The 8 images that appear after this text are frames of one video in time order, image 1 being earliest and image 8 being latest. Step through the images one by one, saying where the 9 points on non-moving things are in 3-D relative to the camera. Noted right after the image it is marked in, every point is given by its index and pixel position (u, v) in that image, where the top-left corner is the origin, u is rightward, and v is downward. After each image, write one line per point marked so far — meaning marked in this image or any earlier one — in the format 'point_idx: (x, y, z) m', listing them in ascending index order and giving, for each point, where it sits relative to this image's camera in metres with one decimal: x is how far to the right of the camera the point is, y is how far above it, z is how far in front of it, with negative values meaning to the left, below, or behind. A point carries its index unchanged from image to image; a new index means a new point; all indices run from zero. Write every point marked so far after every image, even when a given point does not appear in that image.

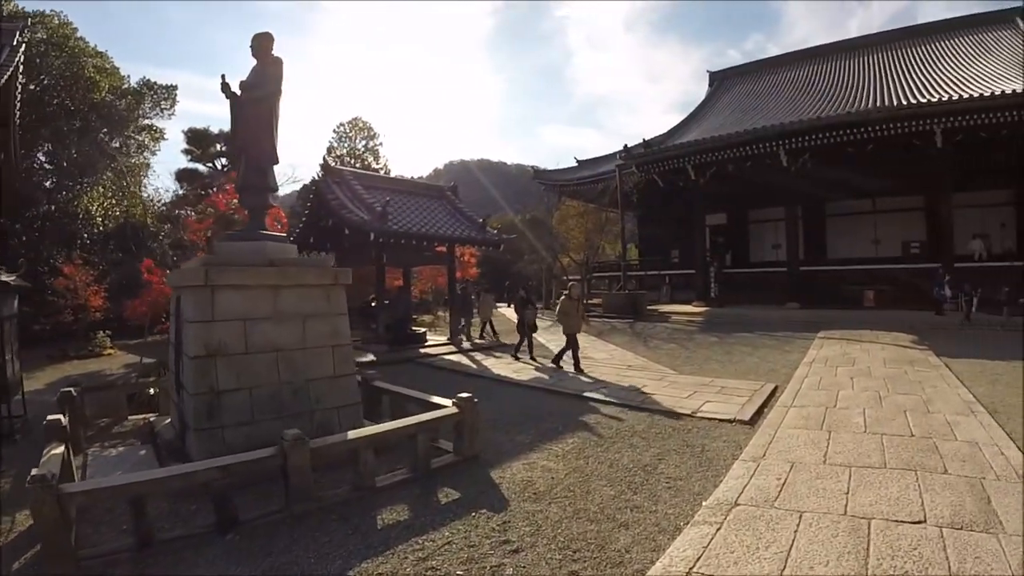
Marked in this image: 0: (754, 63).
0: (+8.7, +8.3, +19.3) m
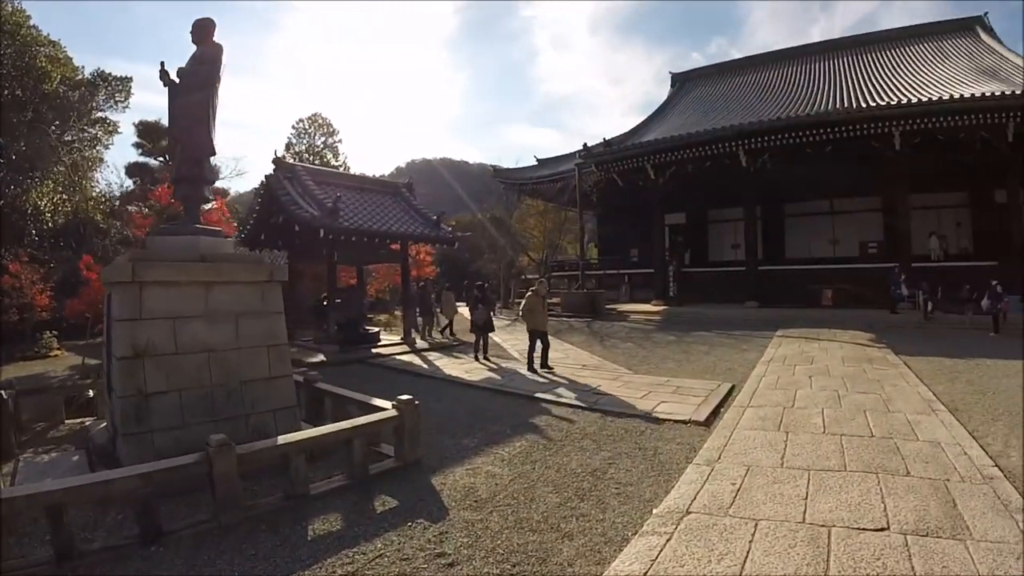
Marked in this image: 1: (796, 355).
0: (+7.4, +8.2, +19.3) m
1: (+3.6, -0.9, +6.6) m
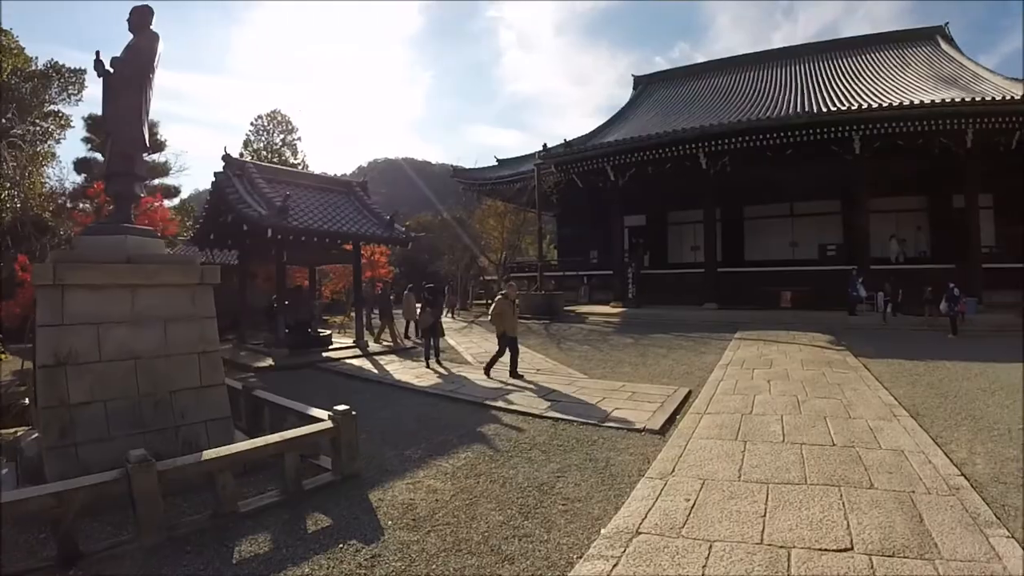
0: (+6.0, +8.1, +19.4) m
1: (+2.9, -0.9, +6.4) m
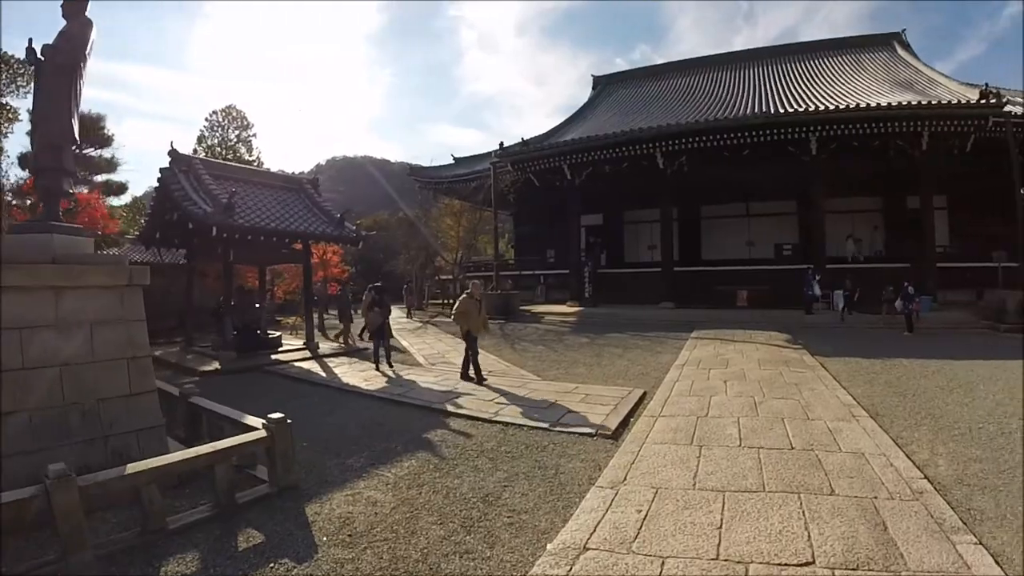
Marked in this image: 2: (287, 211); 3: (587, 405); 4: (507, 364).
0: (+4.5, +8.0, +19.4) m
1: (+2.4, -0.8, +6.2) m
2: (-5.6, +1.9, +12.8) m
3: (+0.8, -1.2, +5.5) m
4: (-0.1, -1.1, +7.8) m
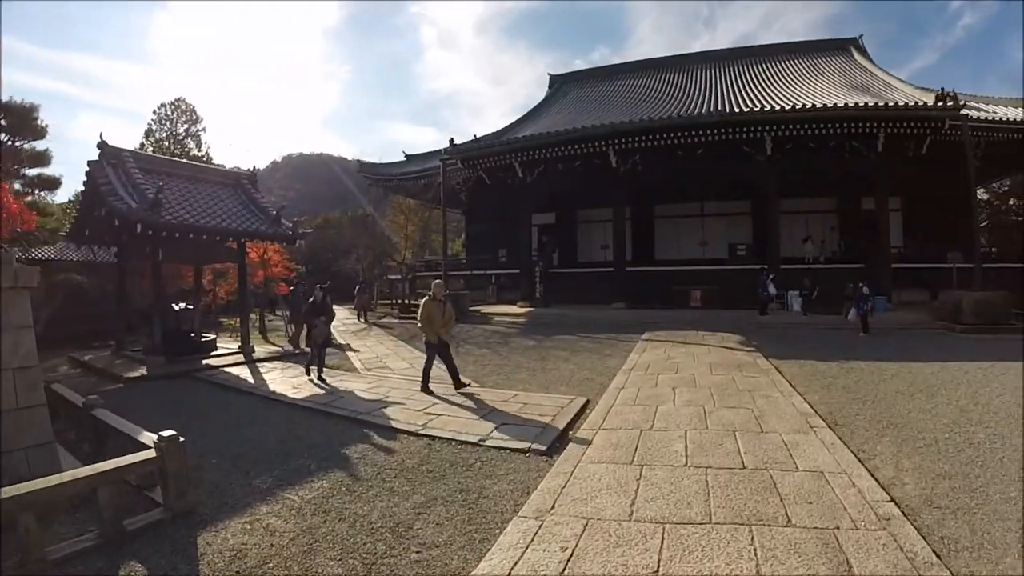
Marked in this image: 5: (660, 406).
0: (+2.9, +7.9, +19.1) m
1: (+1.6, -0.8, +5.7) m
2: (-6.8, +2.0, +11.8) m
3: (+0.1, -1.2, +4.9) m
4: (-0.9, -1.1, +7.2) m
5: (+1.2, -0.9, +4.2) m
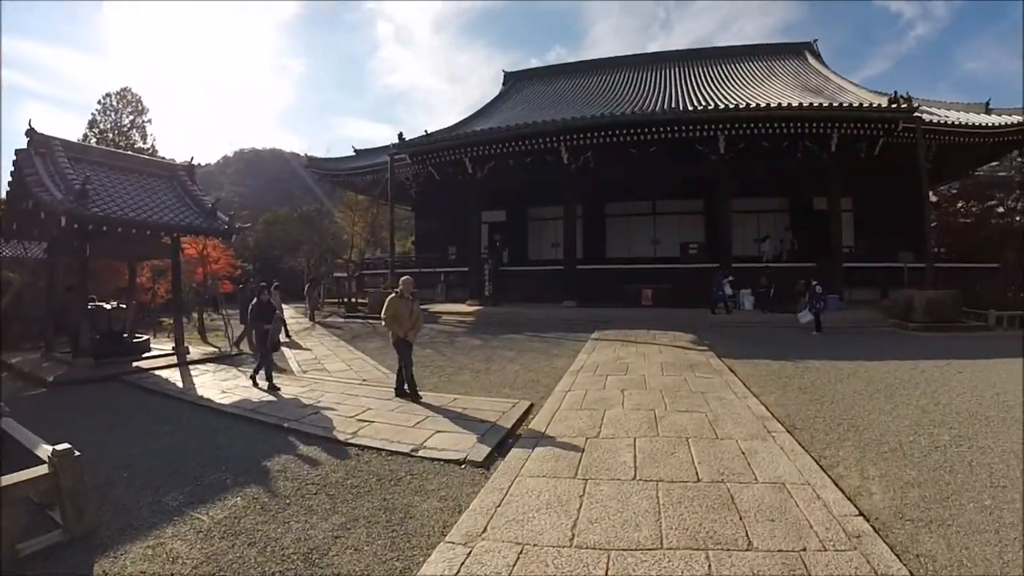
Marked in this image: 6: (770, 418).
0: (+1.4, +8.0, +18.8) m
1: (+1.0, -0.8, +5.3) m
2: (-7.7, +2.0, +10.9) m
3: (-0.4, -1.1, +4.5) m
4: (-1.6, -1.1, +6.6) m
5: (+0.7, -0.9, +3.9) m
6: (+1.8, -0.9, +3.6) m
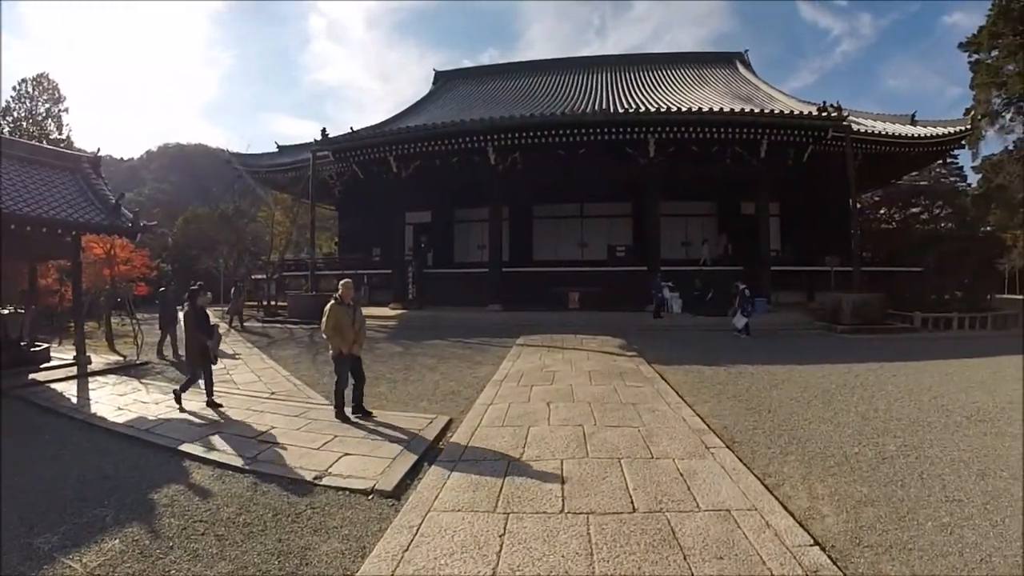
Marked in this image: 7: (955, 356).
0: (-0.7, +7.8, +18.5) m
1: (+0.4, -0.8, +5.0) m
2: (-8.9, +2.0, +9.6) m
3: (-1.0, -1.2, +4.0) m
4: (-2.4, -1.1, +6.0) m
5: (+0.2, -0.9, +3.5) m
6: (+1.3, -0.9, +3.3) m
7: (+6.0, -0.9, +7.1) m
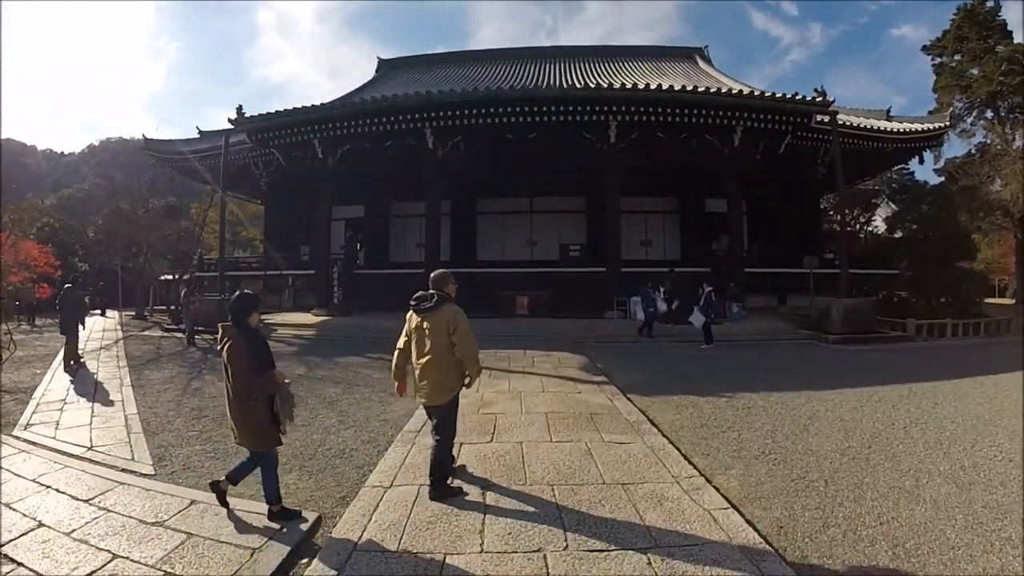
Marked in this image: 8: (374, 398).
0: (-2.3, +7.7, +17.0) m
1: (-0.1, -0.8, +3.5) m
2: (-9.8, +1.9, +7.3) m
3: (-1.4, -1.2, +2.4) m
4: (-2.9, -1.1, +4.3) m
5: (-0.1, -0.9, +2.0) m
6: (+1.0, -0.9, +2.0) m
7: (+5.4, -1.0, +6.1) m
8: (-1.0, -0.9, +4.4) m
